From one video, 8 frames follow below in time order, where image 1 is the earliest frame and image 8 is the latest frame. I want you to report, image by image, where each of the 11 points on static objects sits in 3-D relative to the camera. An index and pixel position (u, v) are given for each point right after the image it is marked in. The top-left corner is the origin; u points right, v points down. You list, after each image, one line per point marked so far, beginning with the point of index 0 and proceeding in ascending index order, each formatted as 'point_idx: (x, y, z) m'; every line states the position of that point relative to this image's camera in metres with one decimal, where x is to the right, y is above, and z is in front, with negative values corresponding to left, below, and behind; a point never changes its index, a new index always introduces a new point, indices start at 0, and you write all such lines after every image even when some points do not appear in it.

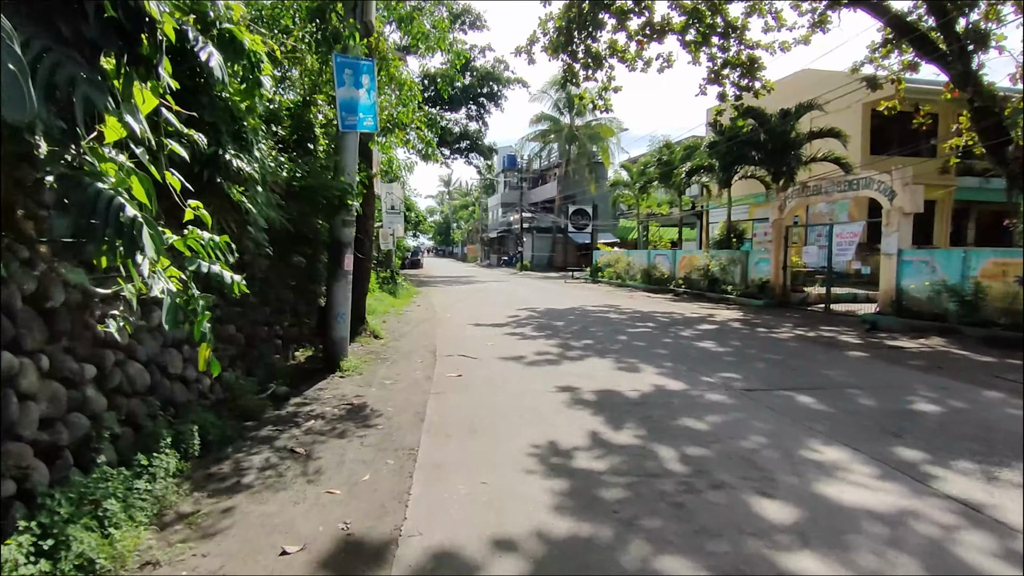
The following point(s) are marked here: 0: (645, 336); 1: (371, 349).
0: (+2.5, -0.9, +11.6) m
1: (-2.2, -0.9, +9.6) m
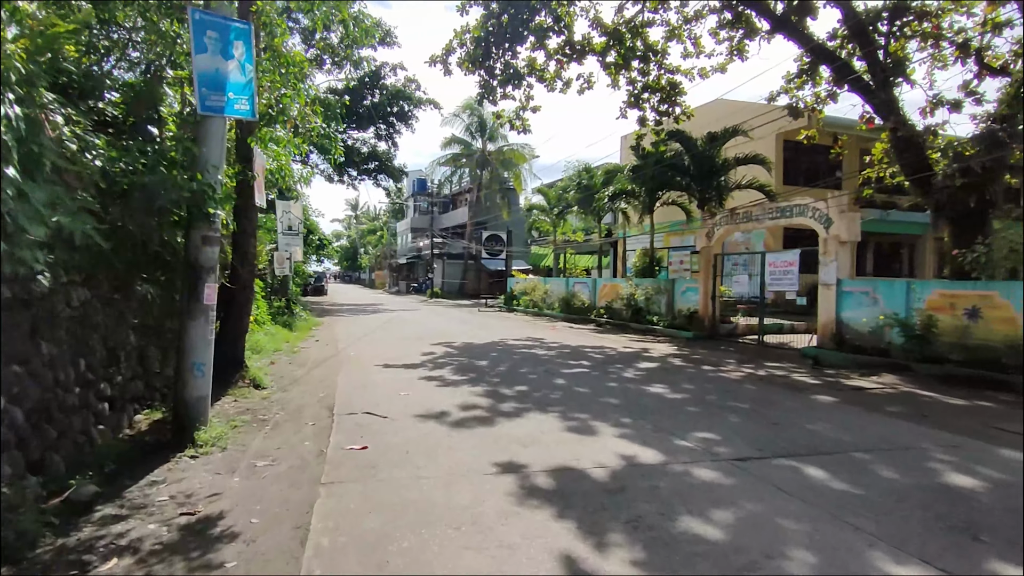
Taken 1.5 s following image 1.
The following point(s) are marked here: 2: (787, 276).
0: (+1.2, -1.4, +10.0) m
1: (-3.1, -1.4, +7.3) m
2: (+6.5, +0.3, +14.8) m
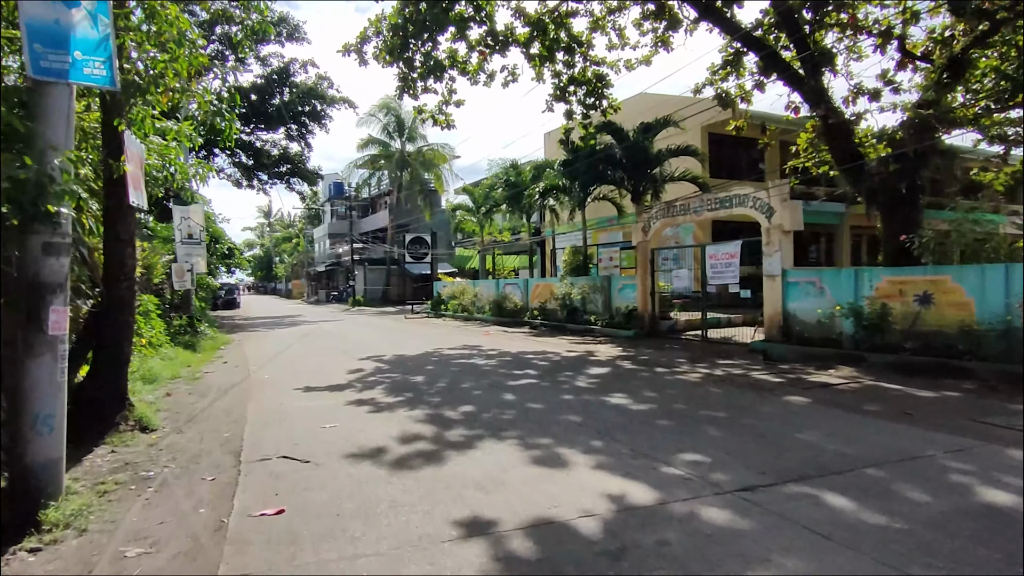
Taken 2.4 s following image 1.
0: (+0.4, -1.5, +9.0) m
1: (-3.6, -1.6, +5.8) m
2: (+5.0, +0.4, +14.3) m
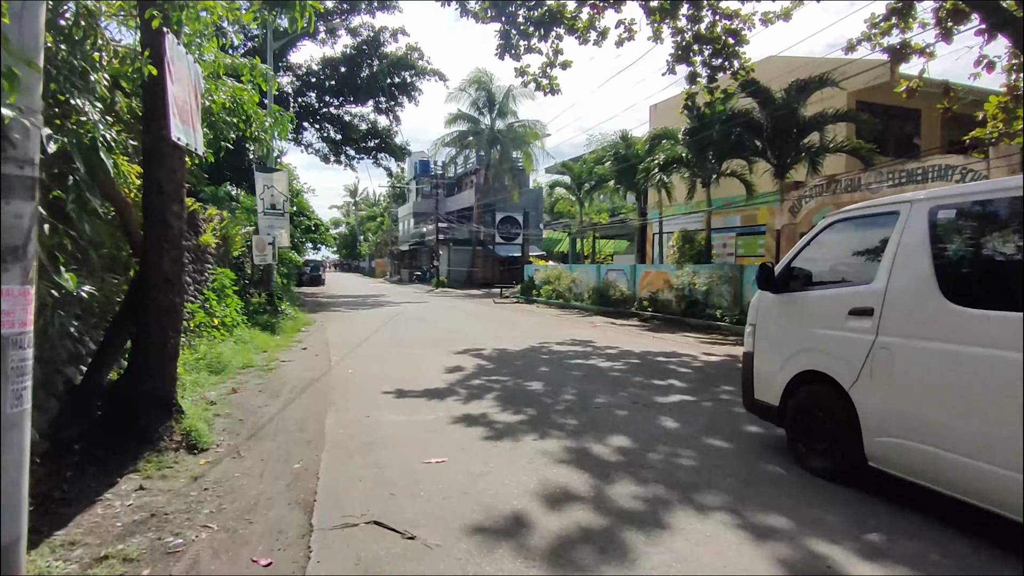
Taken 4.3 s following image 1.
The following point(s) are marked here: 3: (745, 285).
0: (+2.0, -1.3, +6.6) m
1: (-2.3, -1.4, +4.0) m
2: (+7.3, +0.5, +11.4) m
3: (+5.8, +0.1, +15.7) m
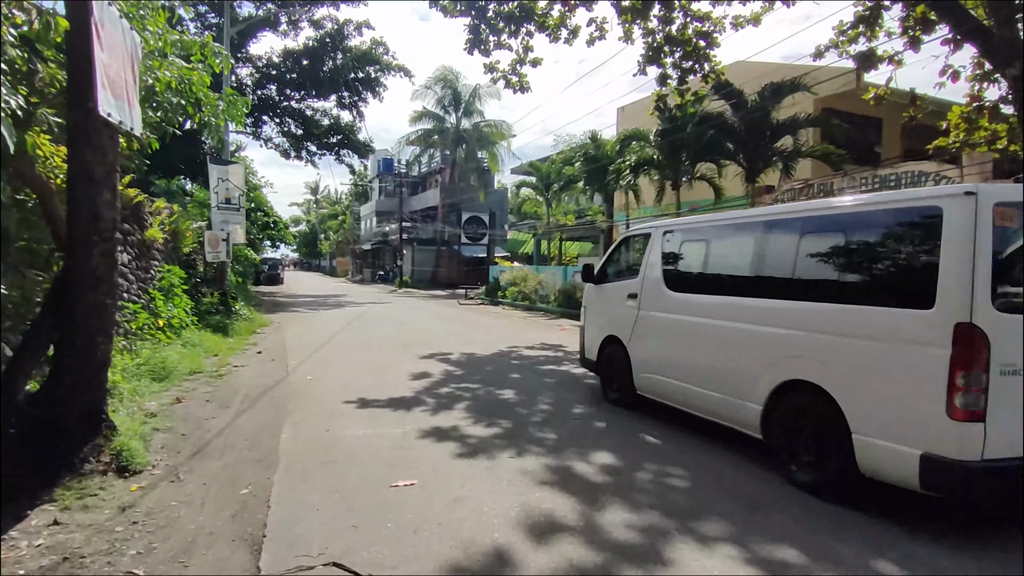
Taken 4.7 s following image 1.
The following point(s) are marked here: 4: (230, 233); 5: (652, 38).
0: (+1.8, -1.4, +6.3) m
1: (-2.4, -1.4, +3.4) m
2: (+6.8, +0.4, +11.3) m
3: (+5.0, 0.0, +15.6) m
4: (-6.4, +1.3, +14.4) m
5: (+4.2, +7.4, +18.7) m
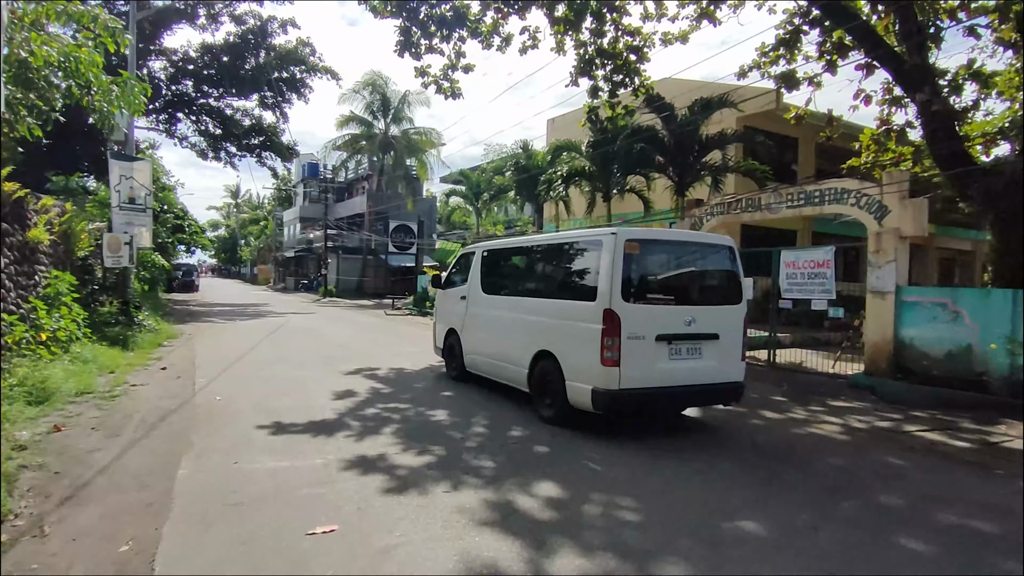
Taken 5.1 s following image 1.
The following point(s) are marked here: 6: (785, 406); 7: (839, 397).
0: (+1.1, -1.5, +6.0) m
1: (-2.6, -1.5, +2.6) m
2: (+5.5, +0.1, +11.5) m
3: (+3.3, -0.3, +15.6) m
4: (-7.9, +1.1, +13.2) m
5: (+2.2, +7.0, +18.7) m
6: (+3.7, -1.6, +8.6) m
7: (+4.7, -1.6, +9.1) m
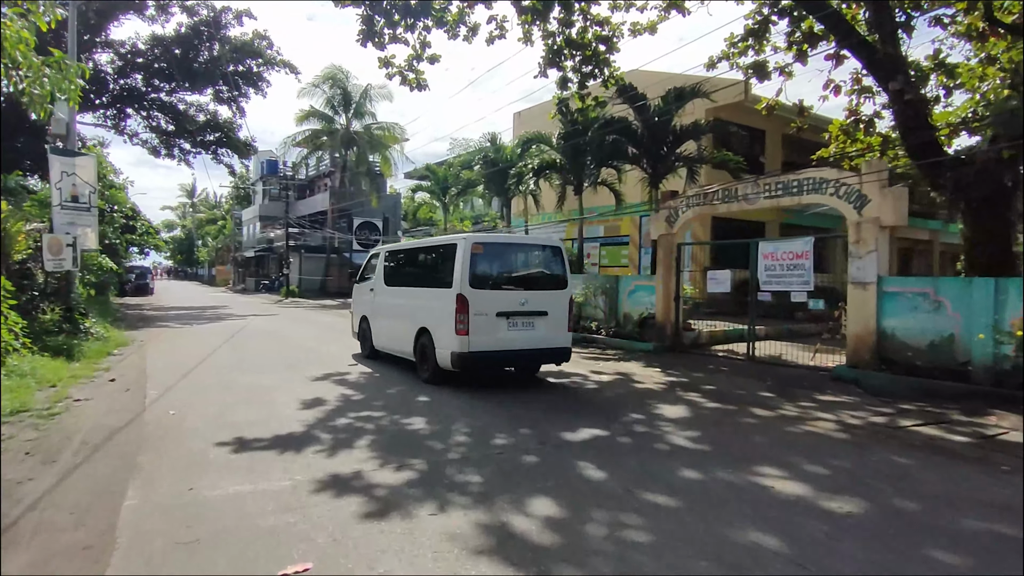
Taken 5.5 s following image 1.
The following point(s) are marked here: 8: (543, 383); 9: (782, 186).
0: (+1.0, -1.5, +5.6) m
1: (-2.6, -1.5, +2.0) m
2: (+5.1, +0.3, +11.4) m
3: (+2.6, -0.2, +15.3) m
4: (-8.4, +1.0, +12.3) m
5: (+1.2, +7.2, +18.3) m
6: (+3.4, -1.5, +8.3) m
7: (+4.4, -1.5, +8.9) m
8: (+0.5, -1.4, +9.5) m
9: (+4.9, +1.9, +11.5) m
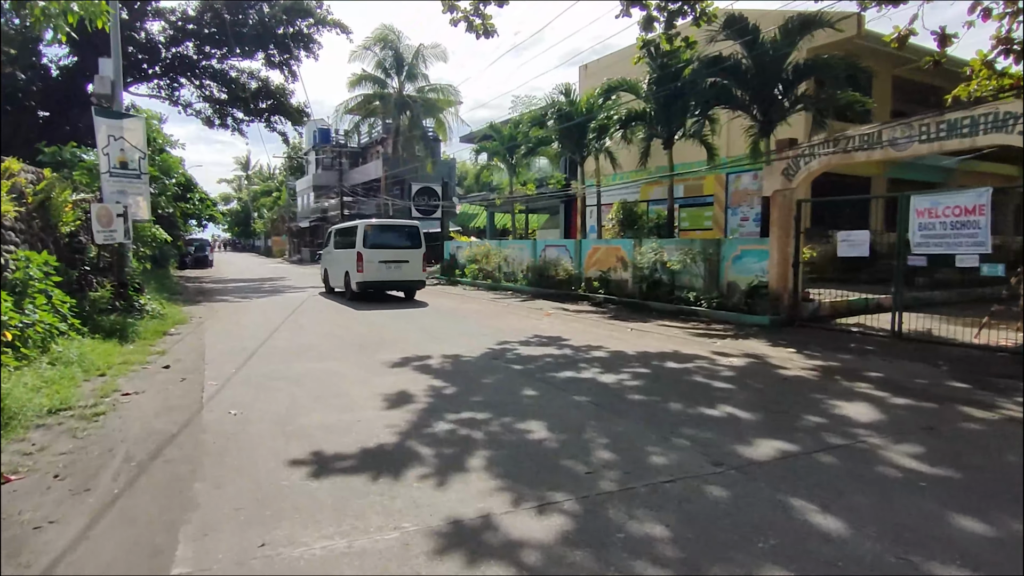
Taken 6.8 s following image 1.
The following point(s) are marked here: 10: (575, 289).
0: (+2.2, -1.3, +3.9) m
1: (-1.7, -1.5, +0.7) m
2: (+6.6, +0.8, +9.3) m
3: (+4.5, +0.5, +13.4) m
4: (-6.8, +1.5, +11.2) m
5: (+3.2, +8.0, +16.2) m
6: (+4.7, -1.1, +6.5) m
7: (+5.8, -1.0, +7.0) m
8: (+1.9, -1.0, +7.9) m
9: (+6.5, +2.4, +9.4) m
10: (+1.9, 0.0, +17.6) m
